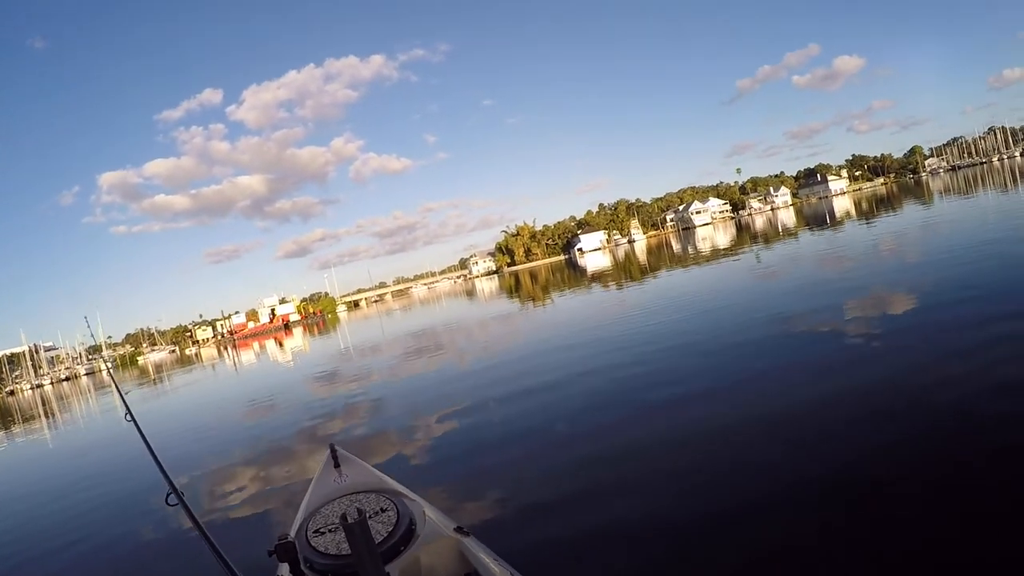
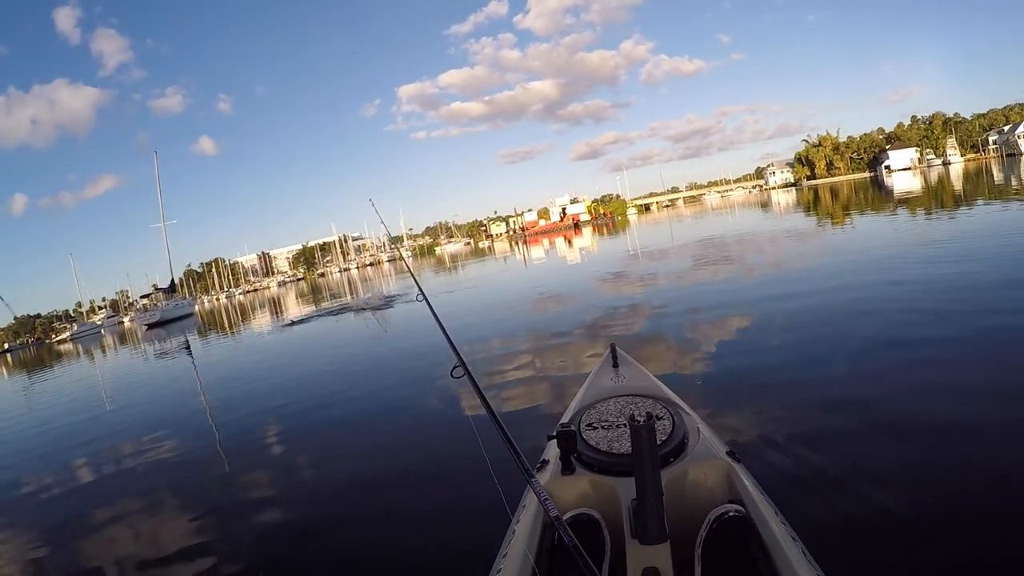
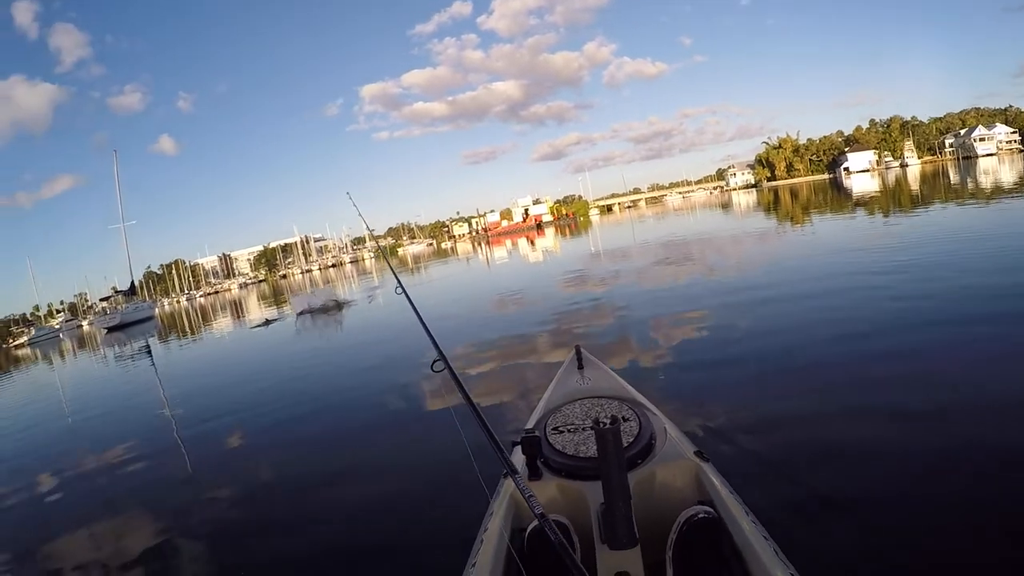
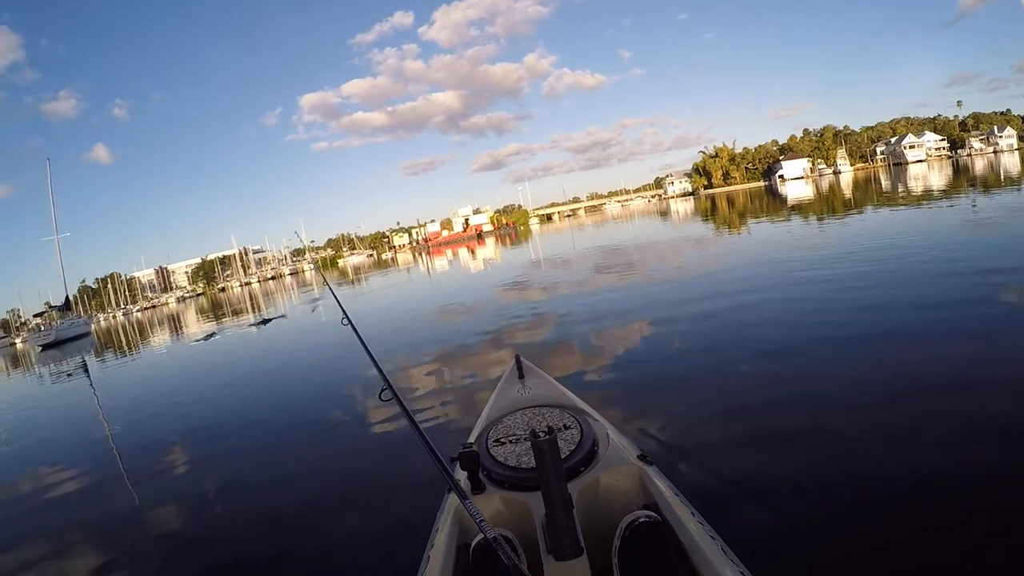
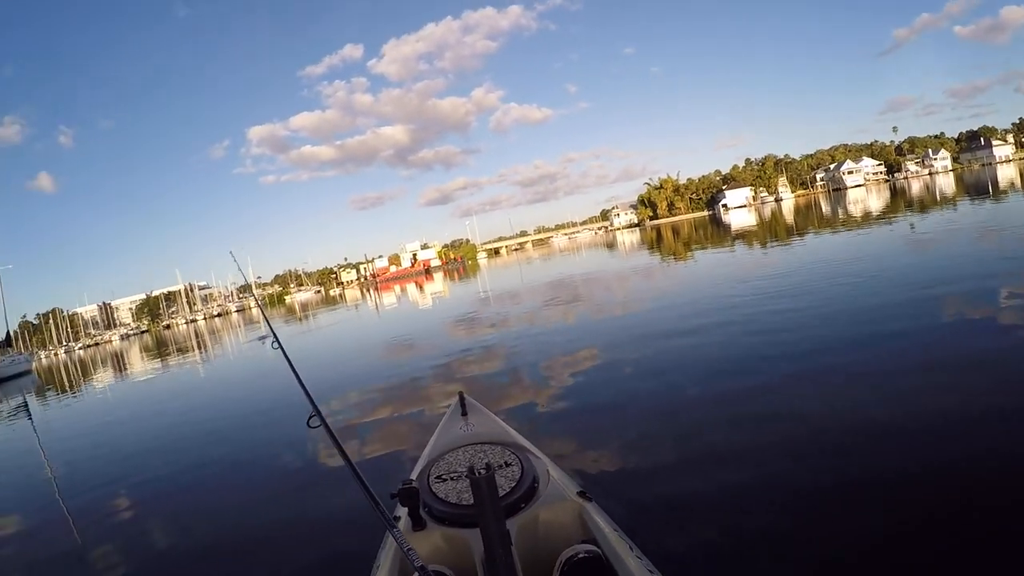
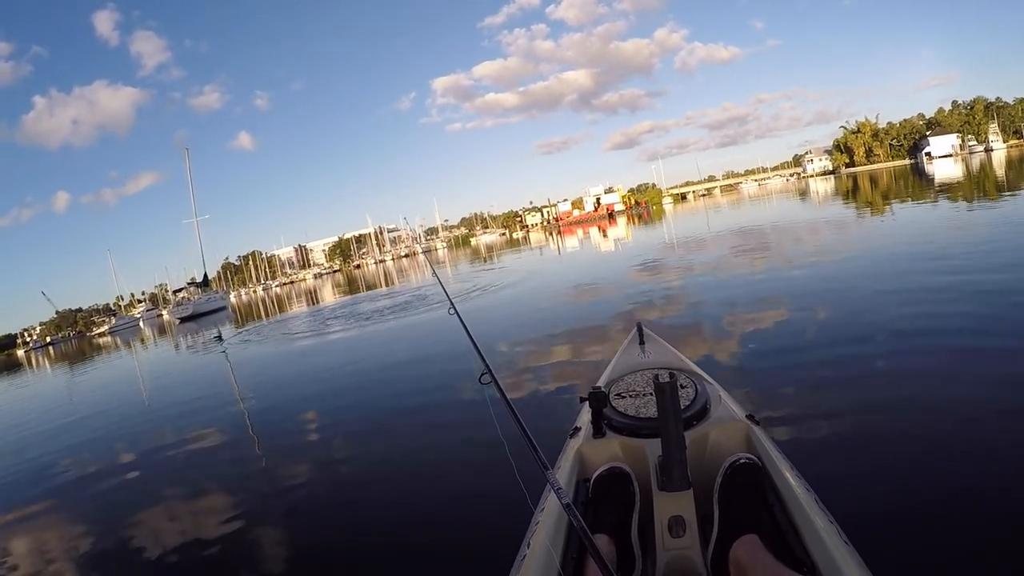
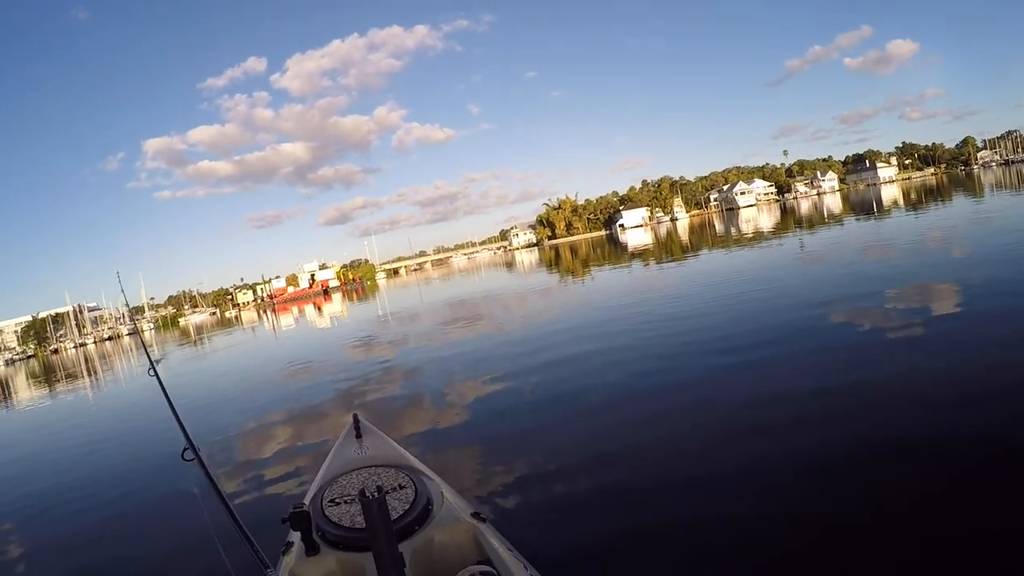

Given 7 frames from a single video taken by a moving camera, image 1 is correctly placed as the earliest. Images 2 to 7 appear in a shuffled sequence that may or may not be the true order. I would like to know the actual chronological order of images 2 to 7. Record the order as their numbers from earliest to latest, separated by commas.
7, 5, 4, 3, 2, 6
